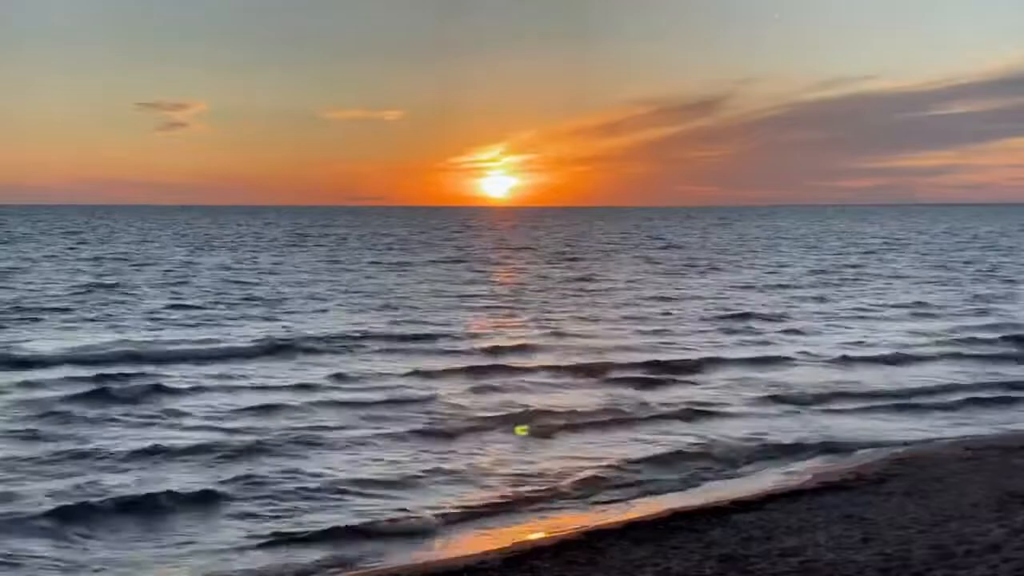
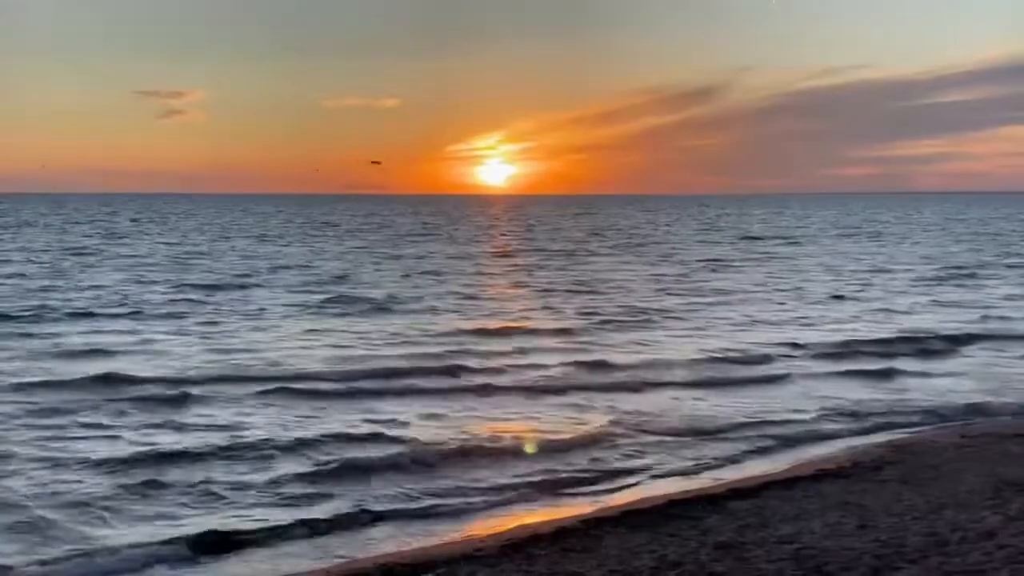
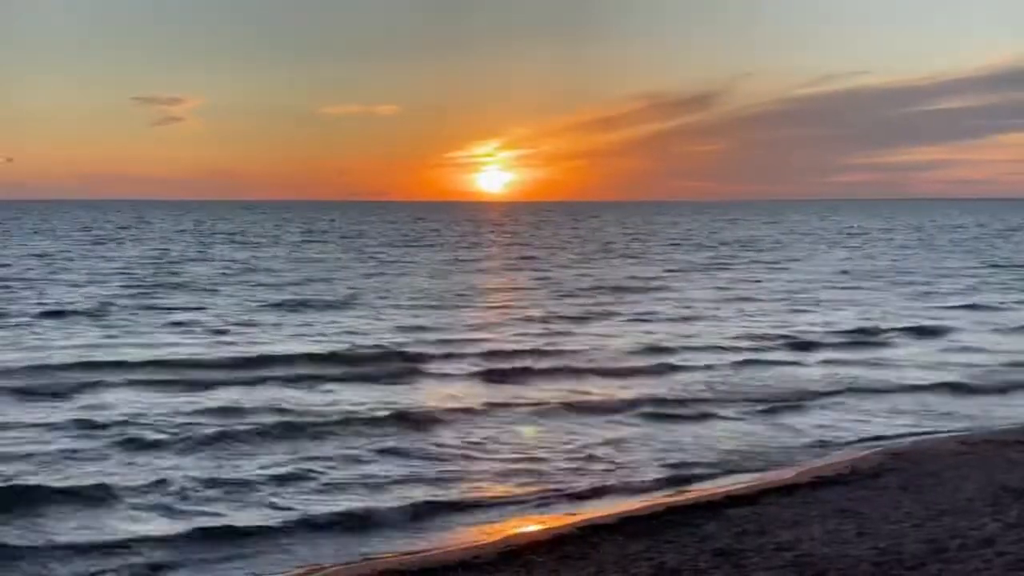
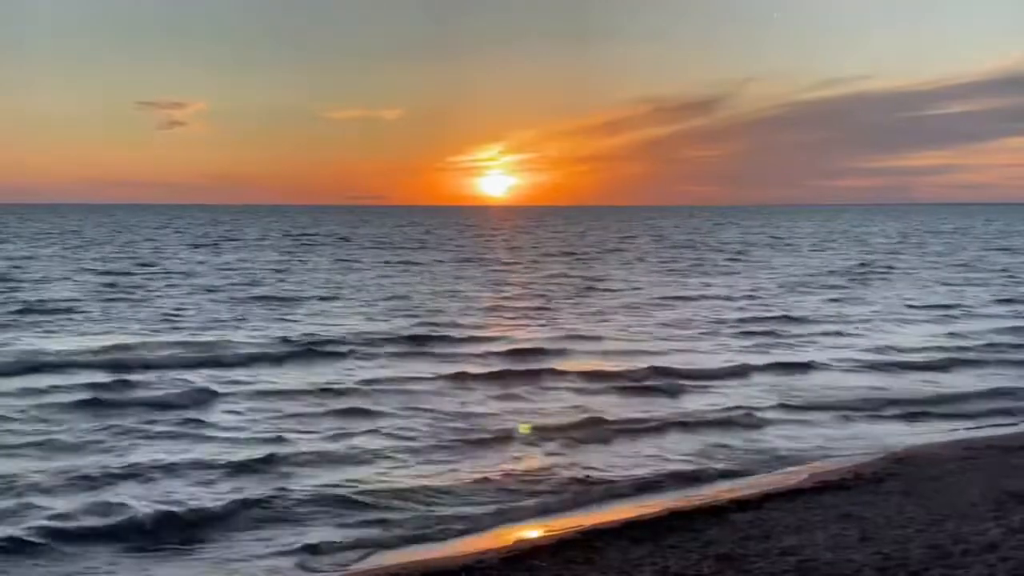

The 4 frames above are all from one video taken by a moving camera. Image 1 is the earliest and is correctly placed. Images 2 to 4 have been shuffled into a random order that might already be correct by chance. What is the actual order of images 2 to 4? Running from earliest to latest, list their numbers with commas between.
4, 3, 2
